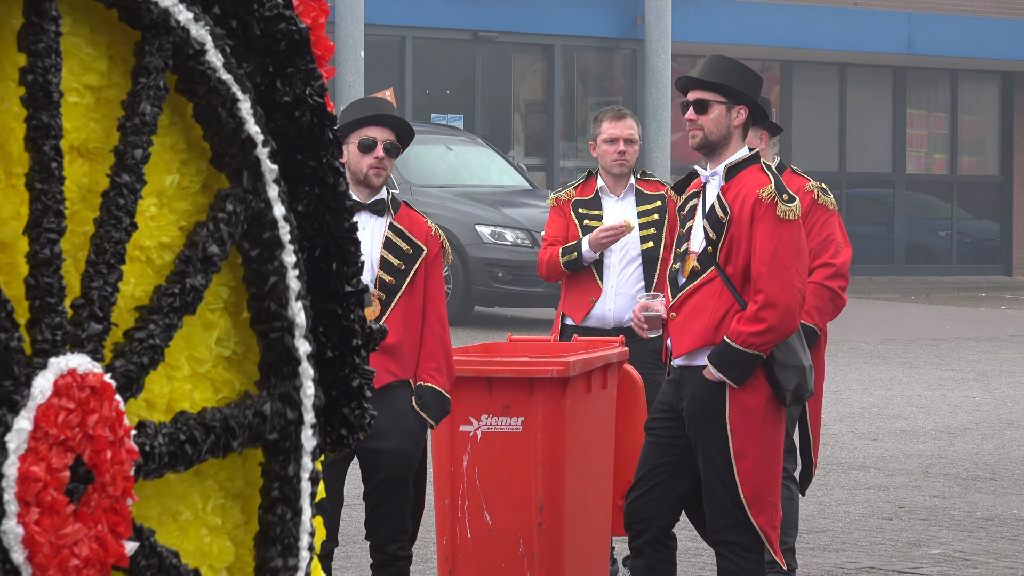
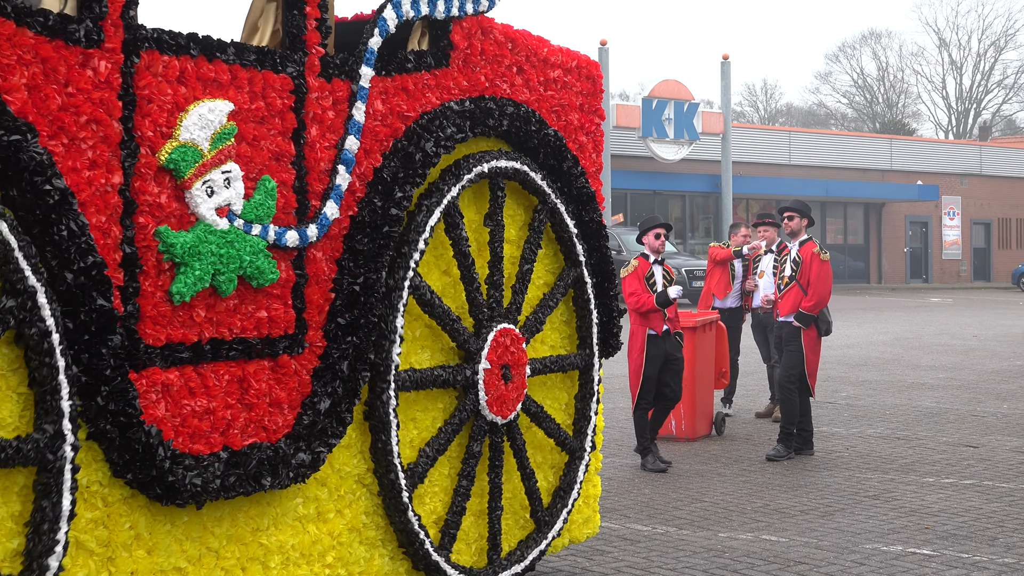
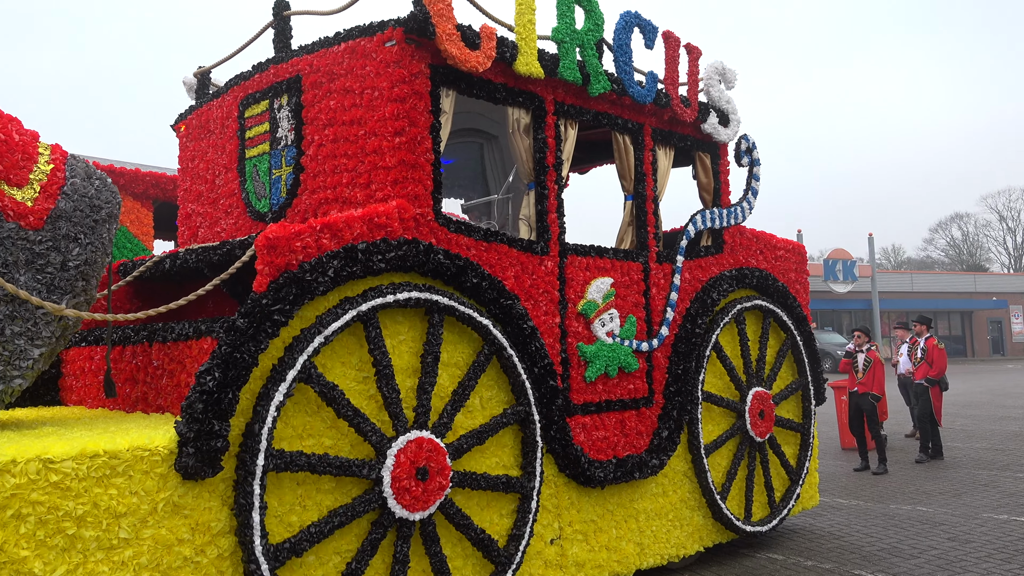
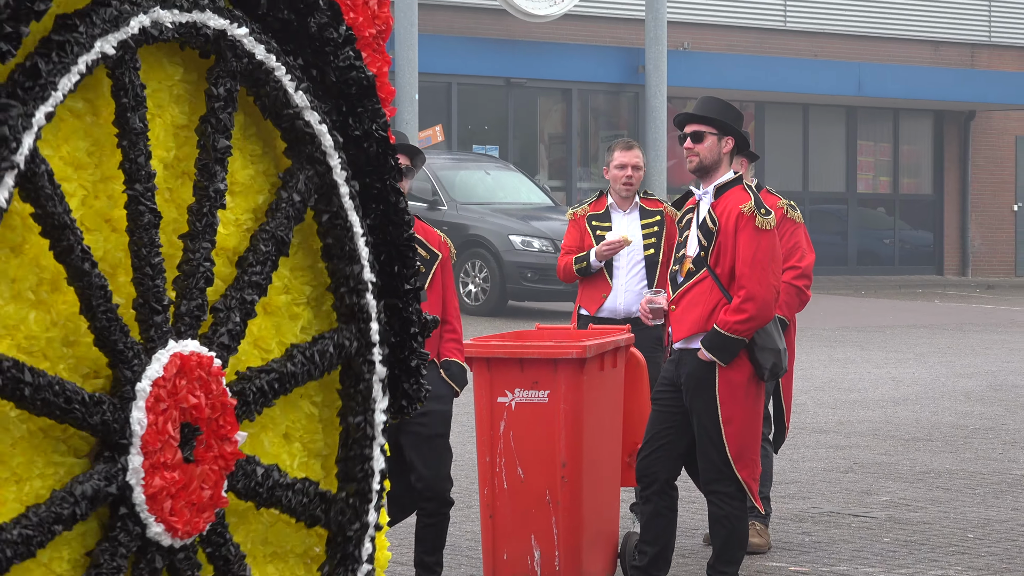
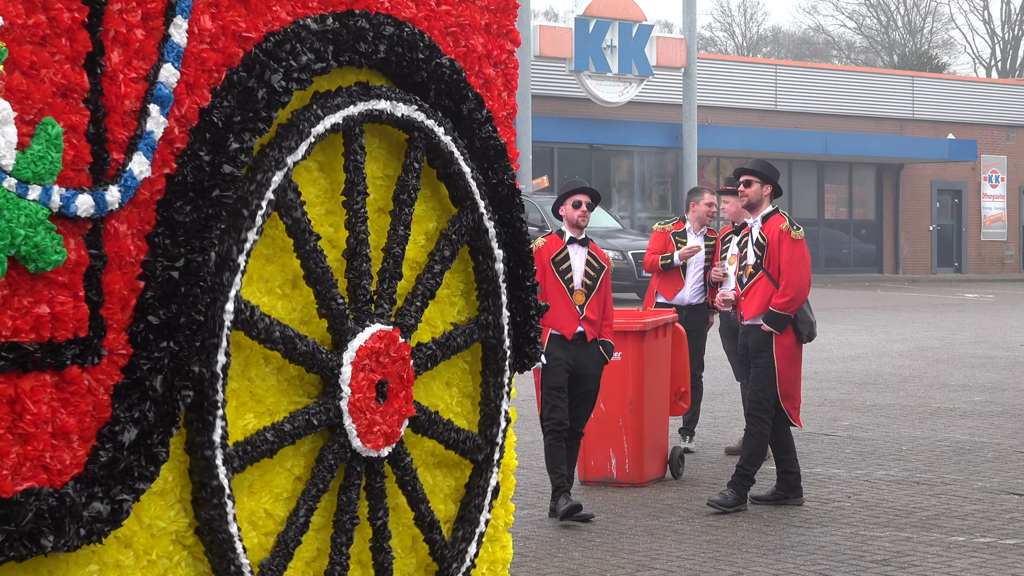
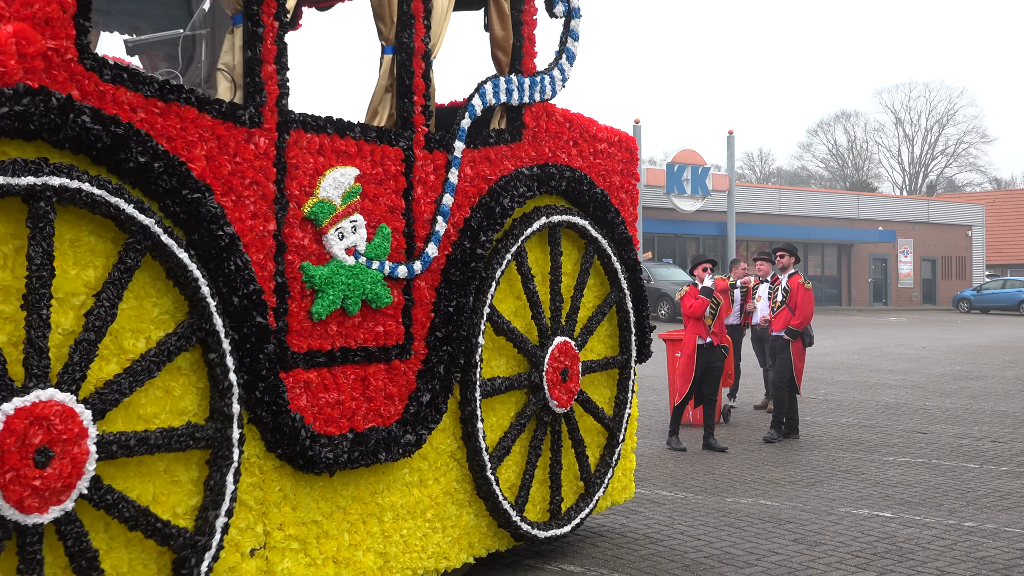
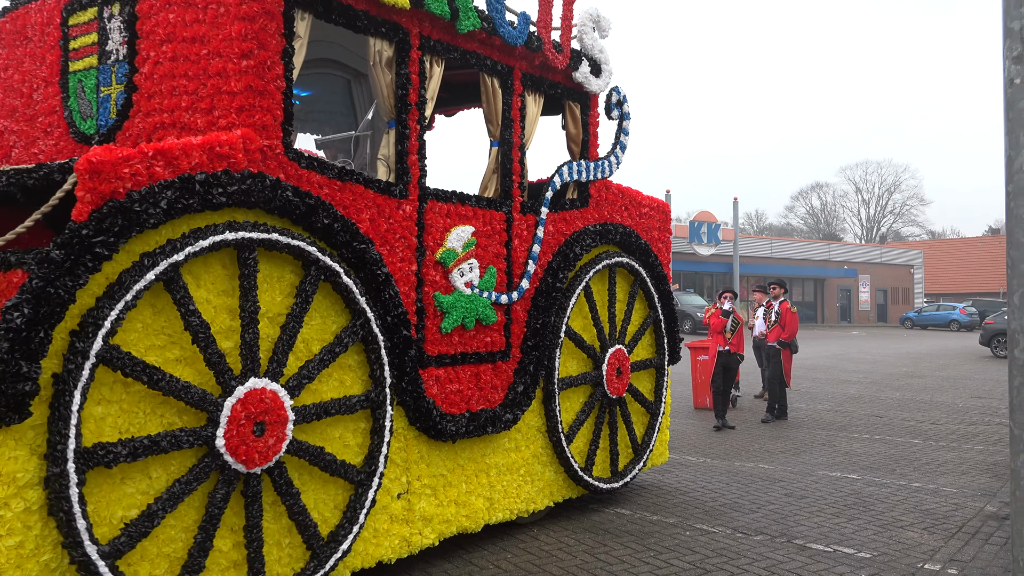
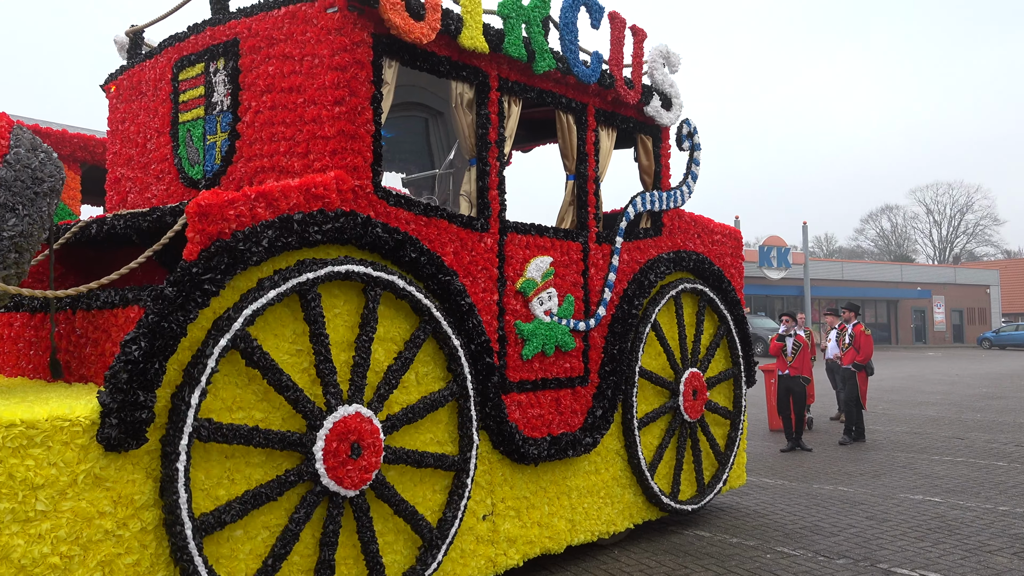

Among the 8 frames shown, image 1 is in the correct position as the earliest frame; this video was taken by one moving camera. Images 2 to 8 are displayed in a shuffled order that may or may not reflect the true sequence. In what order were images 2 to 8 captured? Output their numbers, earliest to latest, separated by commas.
4, 5, 2, 6, 7, 8, 3
